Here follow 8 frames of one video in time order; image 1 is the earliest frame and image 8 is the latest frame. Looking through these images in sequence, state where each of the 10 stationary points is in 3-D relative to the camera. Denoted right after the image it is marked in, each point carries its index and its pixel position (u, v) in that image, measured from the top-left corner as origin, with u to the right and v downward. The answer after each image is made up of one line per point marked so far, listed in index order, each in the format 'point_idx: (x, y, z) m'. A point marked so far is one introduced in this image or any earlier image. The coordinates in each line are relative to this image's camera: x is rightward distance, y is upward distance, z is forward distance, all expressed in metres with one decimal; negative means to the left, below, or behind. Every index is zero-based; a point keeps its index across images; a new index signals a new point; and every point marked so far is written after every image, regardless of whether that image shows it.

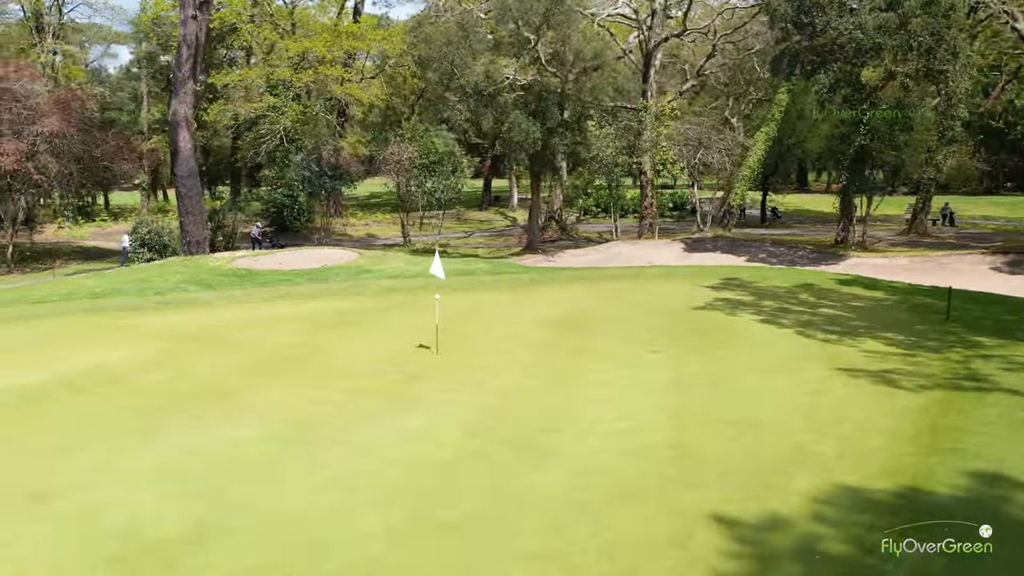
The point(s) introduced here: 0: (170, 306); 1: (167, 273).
0: (-6.8, -0.3, +16.3) m
1: (-8.3, +0.3, +19.8) m
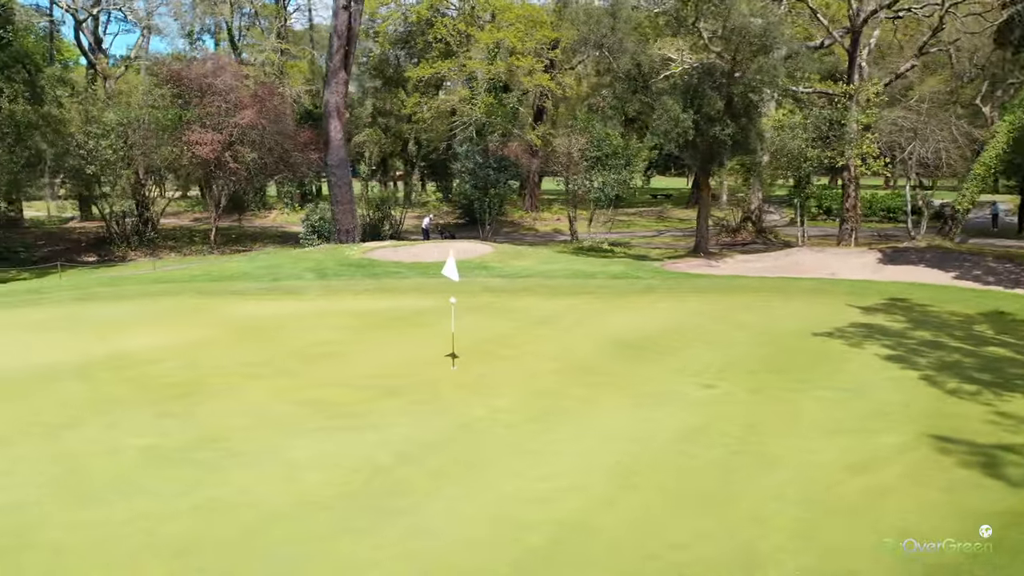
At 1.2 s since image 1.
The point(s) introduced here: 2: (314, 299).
0: (-4.8, -0.1, +16.4) m
1: (-5.2, +0.6, +20.1) m
2: (-3.7, -0.2, +15.5) m
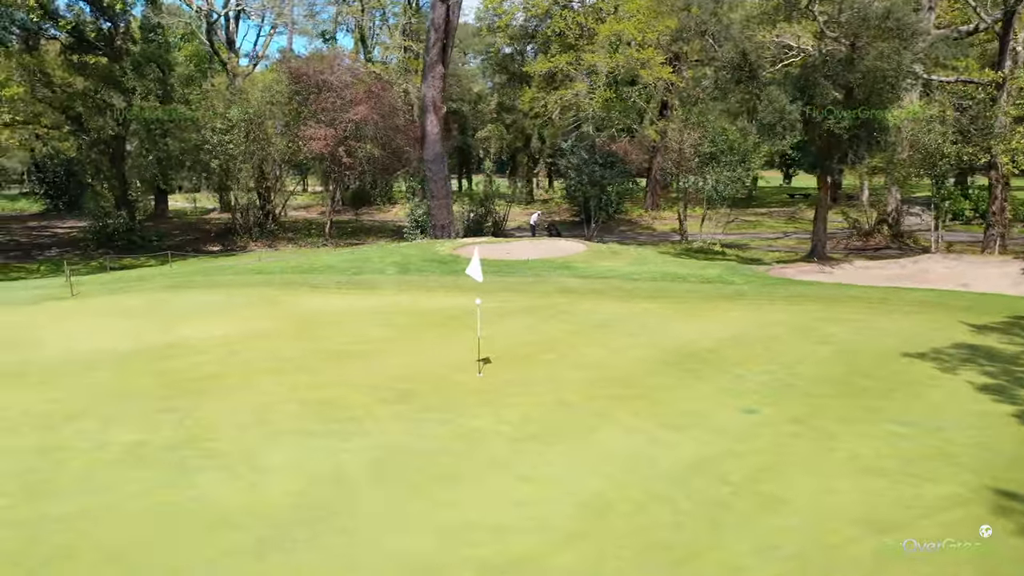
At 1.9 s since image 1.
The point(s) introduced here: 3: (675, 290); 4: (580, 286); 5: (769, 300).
0: (-3.3, 0.0, +16.4) m
1: (-3.0, +0.8, +20.1) m
2: (-2.4, -0.1, +15.3) m
3: (+3.1, 0.0, +15.5) m
4: (+1.3, +0.1, +15.7) m
5: (+4.5, -0.2, +14.5) m
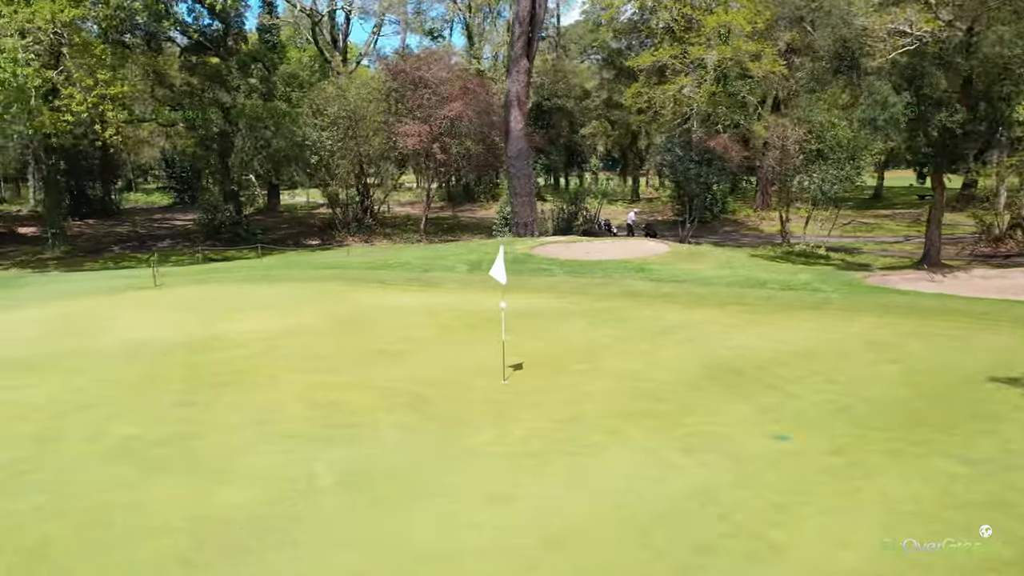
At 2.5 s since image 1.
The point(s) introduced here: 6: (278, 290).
0: (-2.0, +0.1, +16.2) m
1: (-1.1, +0.8, +19.8) m
2: (-1.3, -0.1, +15.0) m
3: (+4.2, -0.1, +14.4) m
4: (+2.5, 0.0, +14.9) m
5: (+5.5, -0.4, +13.2) m
6: (-4.5, 0.0, +15.8) m
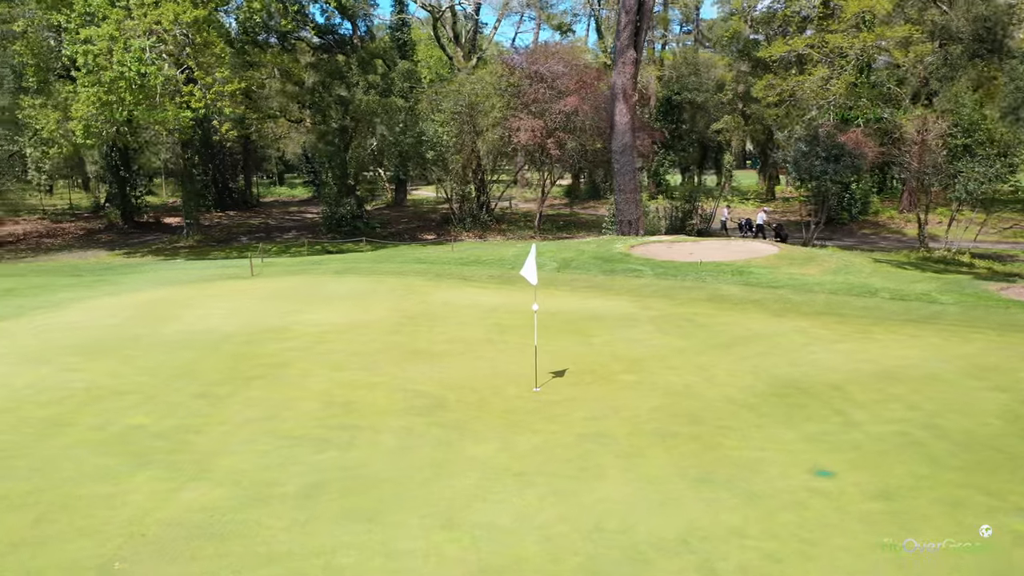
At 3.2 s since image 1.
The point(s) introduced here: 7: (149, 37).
0: (-0.4, +0.1, +15.8) m
1: (+1.1, +0.9, +19.2) m
2: (+0.1, -0.1, +14.5) m
3: (+5.4, -0.3, +12.9) m
4: (+3.8, -0.1, +13.7) m
5: (+6.4, -0.5, +11.6) m
6: (-2.9, +0.1, +15.8) m
7: (-8.8, +6.1, +20.0) m
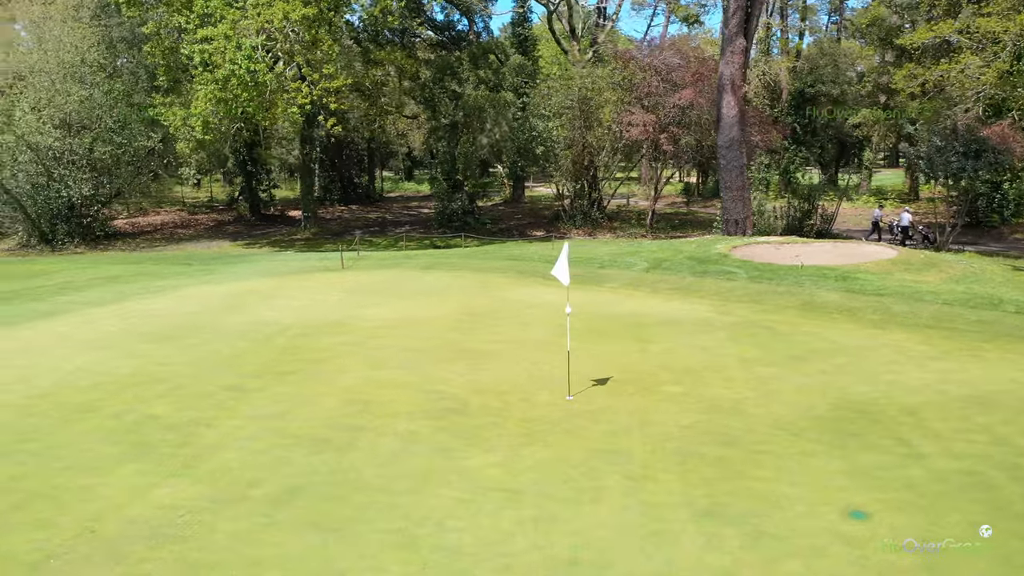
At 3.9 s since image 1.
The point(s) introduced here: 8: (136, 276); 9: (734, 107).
0: (+1.1, +0.2, +15.2) m
1: (+3.2, +0.8, +18.3) m
2: (+1.4, -0.1, +13.9) m
3: (+6.3, -0.4, +11.4) m
4: (+4.9, -0.2, +12.5) m
5: (+7.1, -0.7, +9.9) m
6: (-1.3, +0.2, +15.6) m
7: (-6.3, +6.3, +20.7) m
8: (-7.9, +0.2, +17.4) m
9: (+5.1, +4.2, +19.1) m
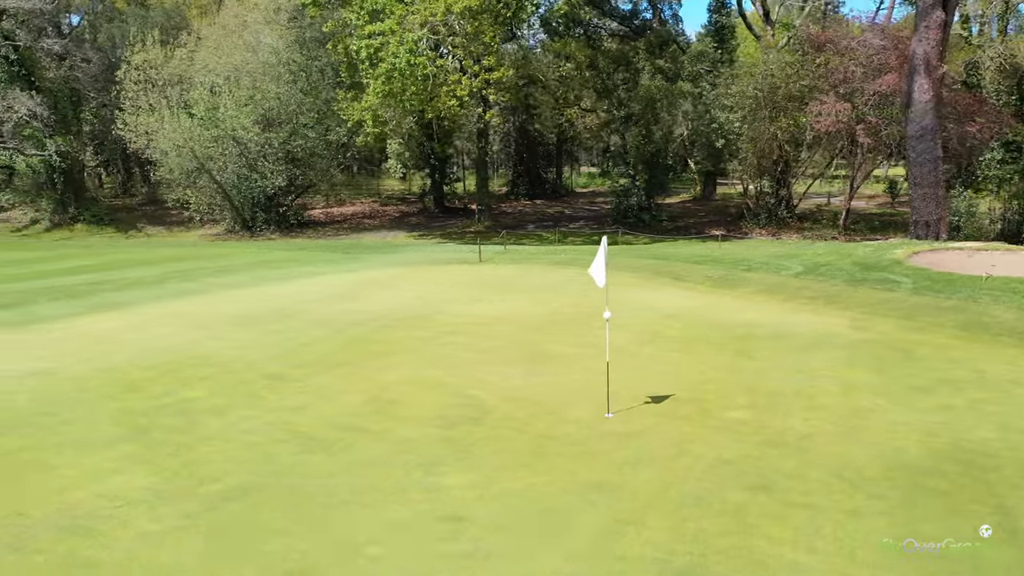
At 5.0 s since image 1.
0: (+3.3, +0.1, +13.8) m
1: (+6.1, +0.7, +16.3) m
2: (+3.2, -0.1, +12.4) m
3: (+7.3, -0.7, +8.9) m
4: (+6.2, -0.4, +10.2) m
5: (+7.7, -1.0, +7.2) m
6: (+1.0, +0.2, +14.8) m
7: (-2.2, +6.6, +21.0) m
8: (-4.9, +0.6, +18.2) m
9: (+8.3, +3.9, +16.5) m
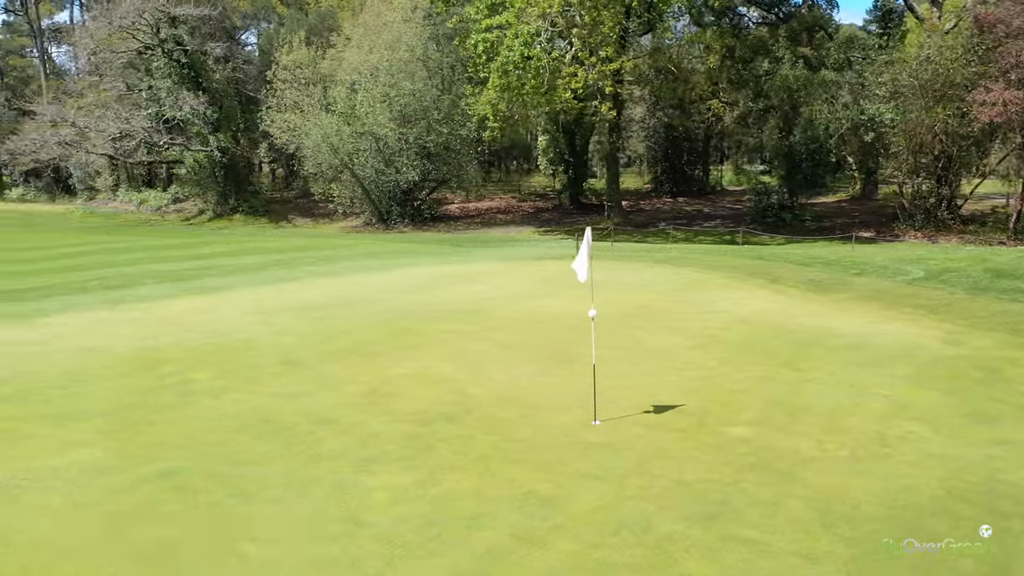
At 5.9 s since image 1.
0: (+4.5, 0.0, +12.6) m
1: (+7.8, +0.5, +14.5) m
2: (+4.1, -0.2, +11.3) m
3: (+7.4, -0.9, +6.9) m
4: (+6.6, -0.6, +8.5) m
5: (+7.4, -1.2, +5.2) m
6: (+2.5, +0.2, +14.1) m
7: (+0.8, +6.7, +20.7) m
8: (-2.6, +0.8, +18.6) m
9: (+10.1, +3.7, +14.2) m
